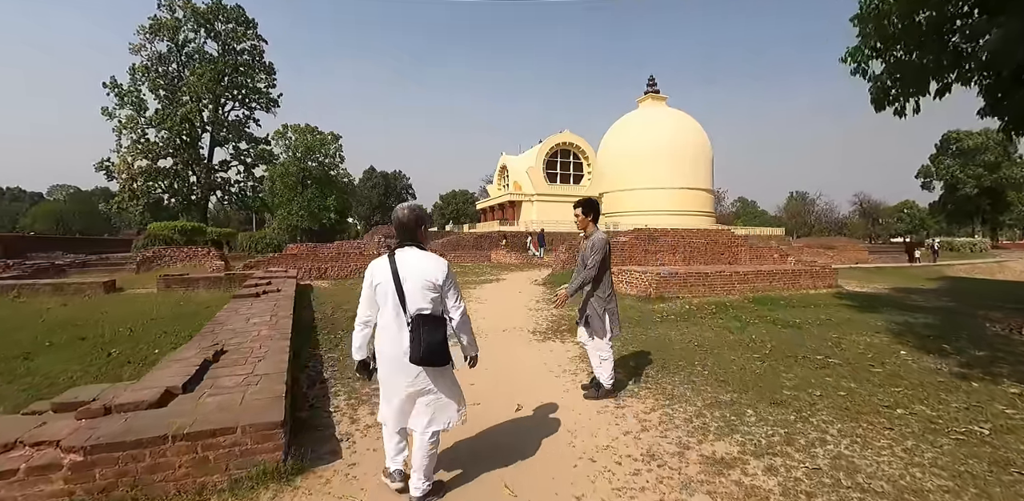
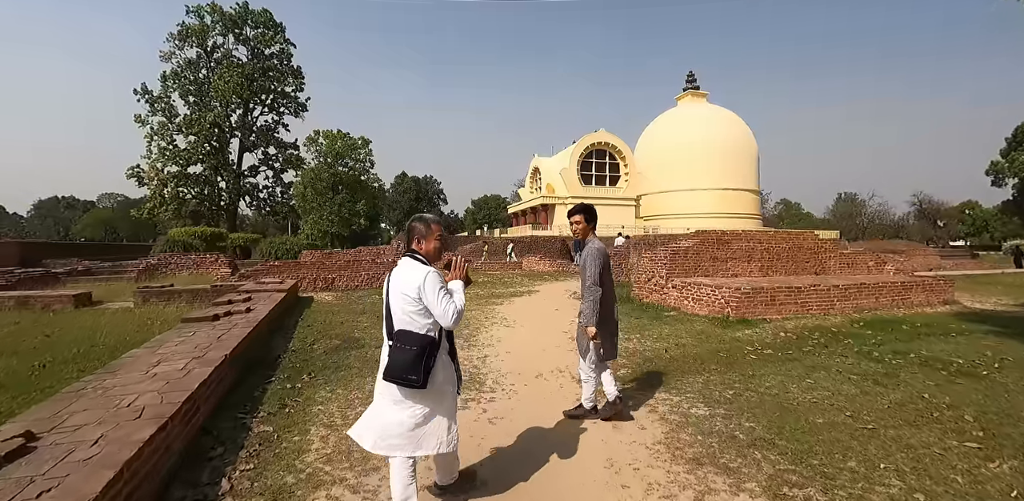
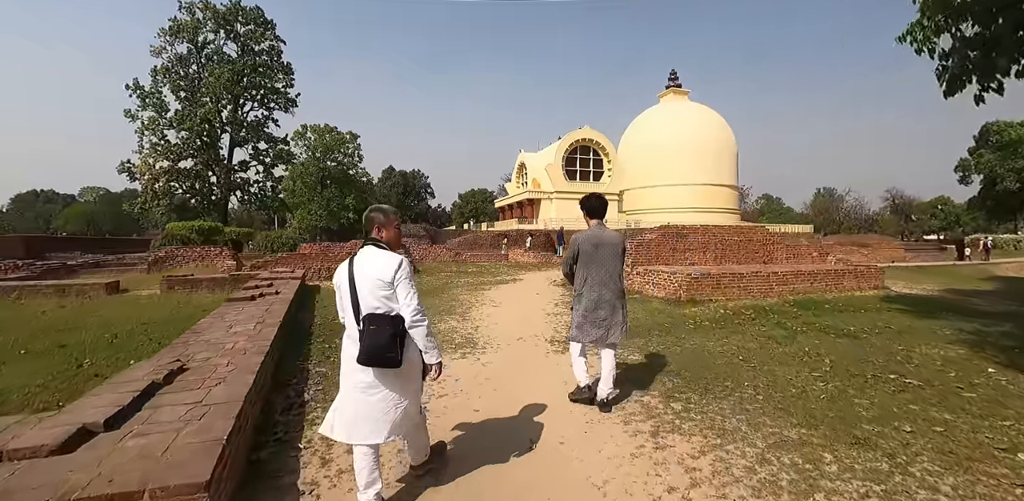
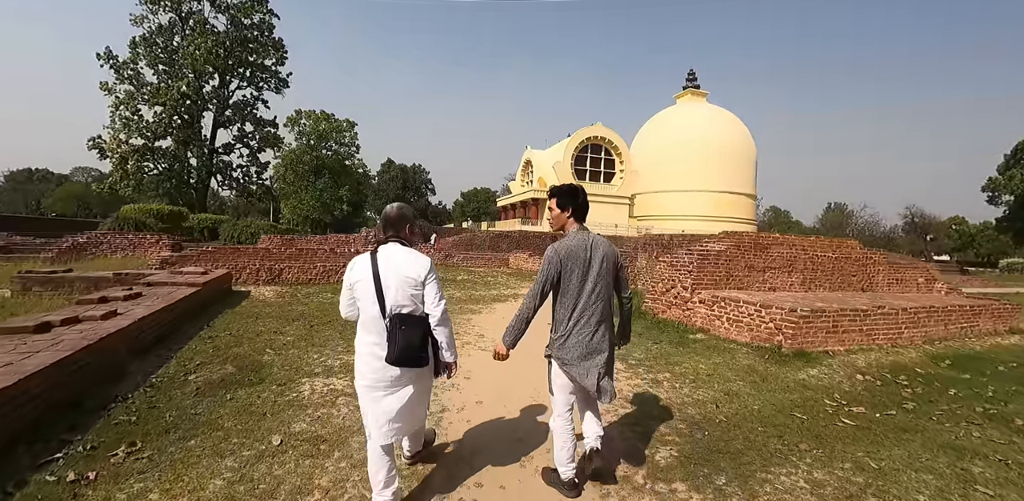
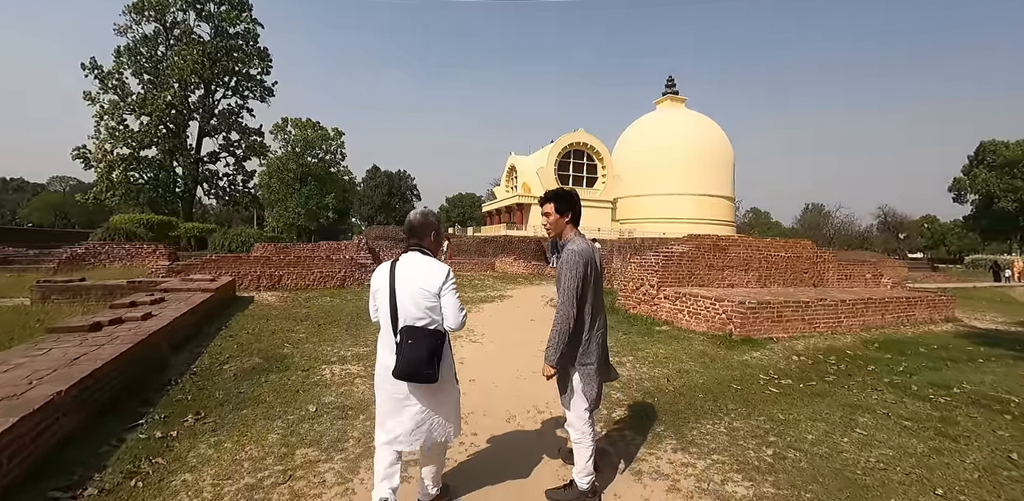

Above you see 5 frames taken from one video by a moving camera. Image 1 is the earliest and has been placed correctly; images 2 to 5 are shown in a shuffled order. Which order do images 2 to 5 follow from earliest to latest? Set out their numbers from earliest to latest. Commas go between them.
3, 2, 5, 4
